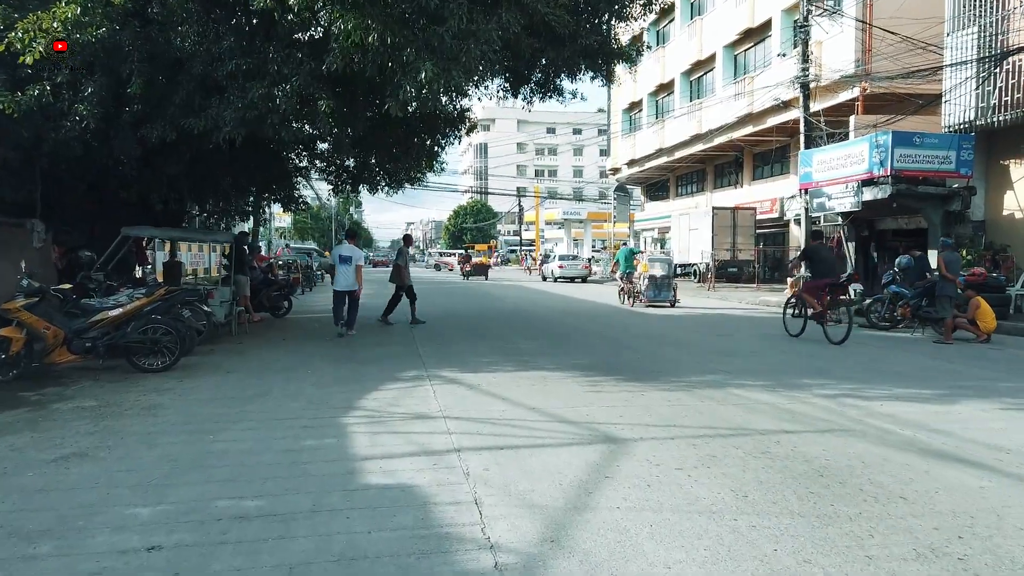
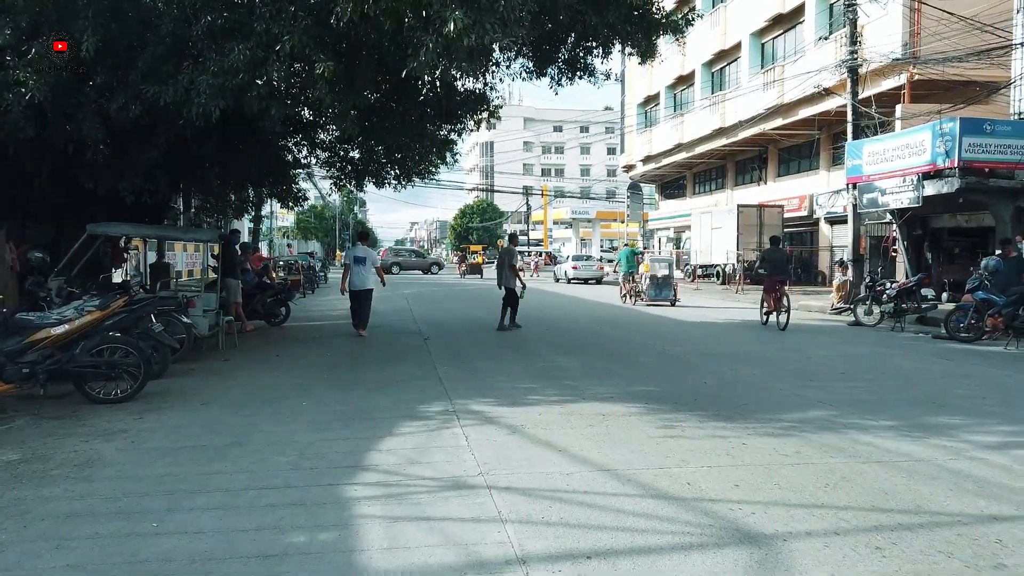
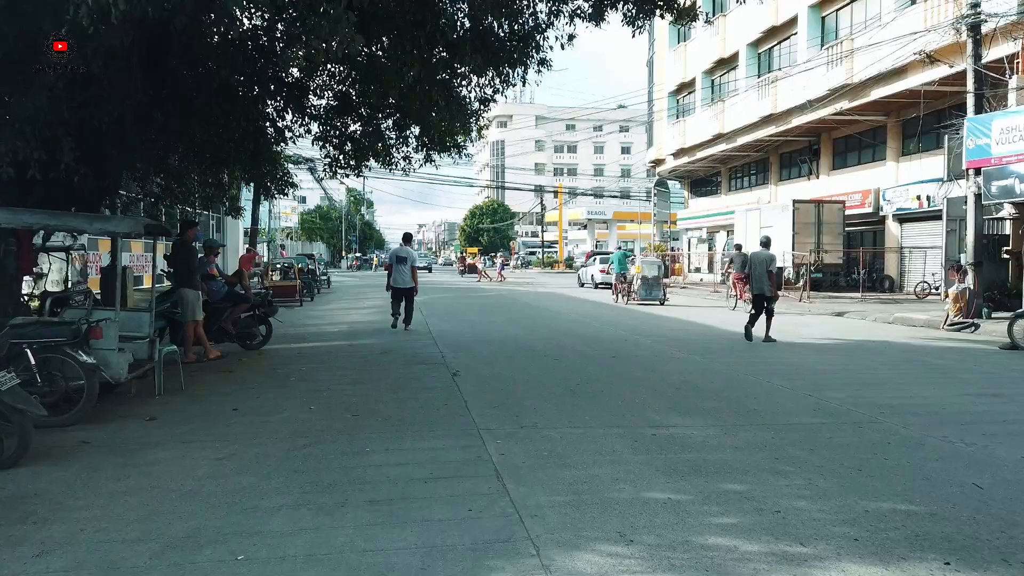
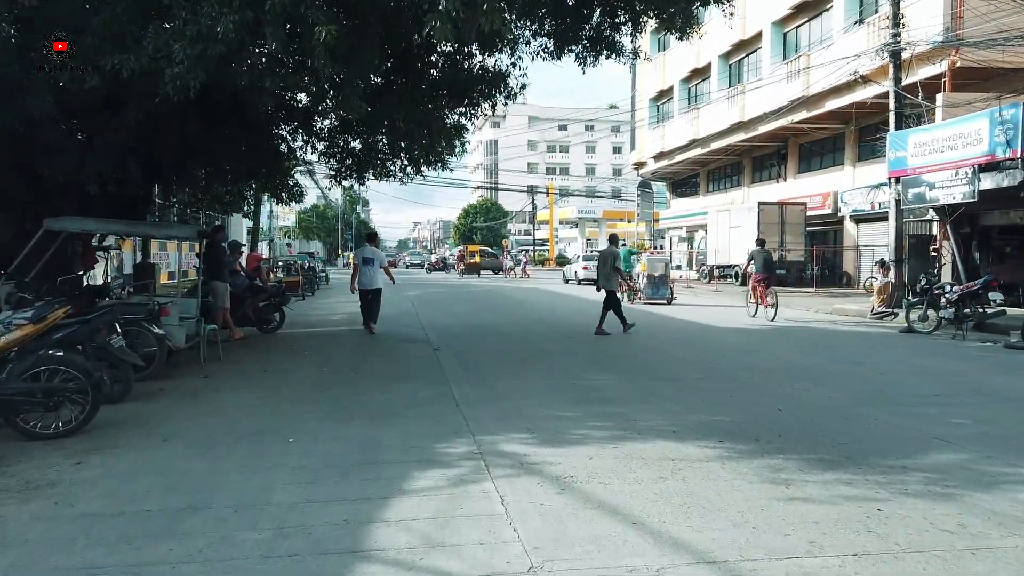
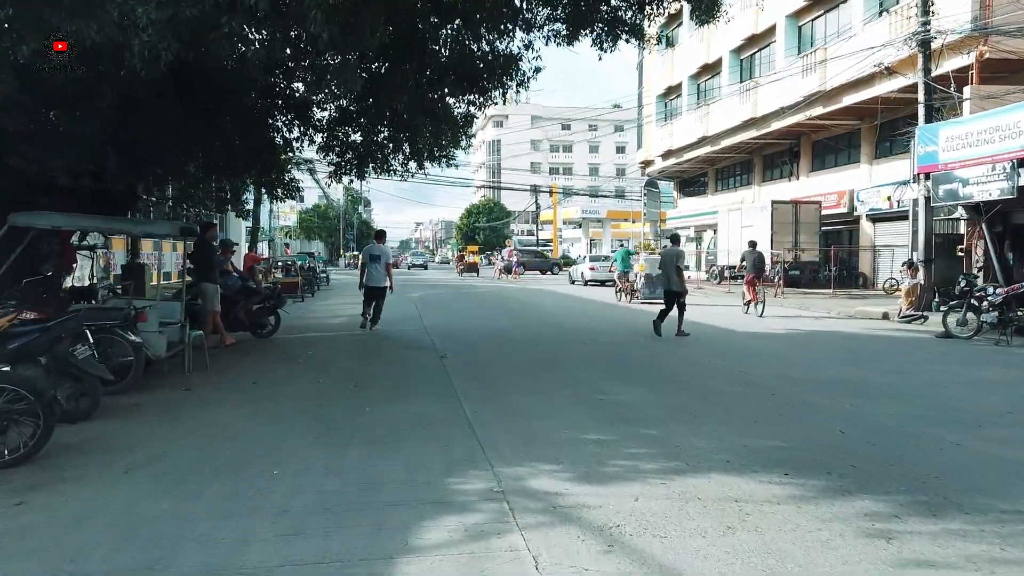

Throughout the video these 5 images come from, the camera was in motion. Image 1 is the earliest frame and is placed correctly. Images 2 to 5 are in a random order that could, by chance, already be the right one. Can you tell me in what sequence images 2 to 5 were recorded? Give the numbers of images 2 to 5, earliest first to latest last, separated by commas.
2, 4, 5, 3
